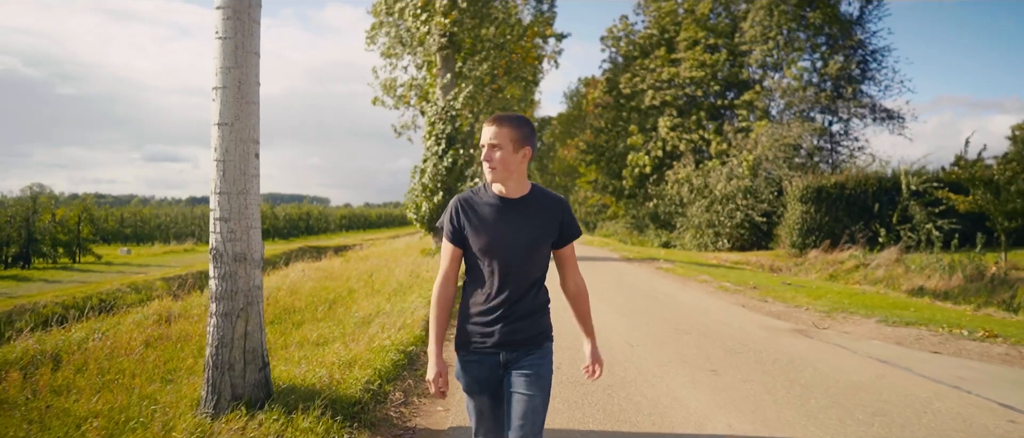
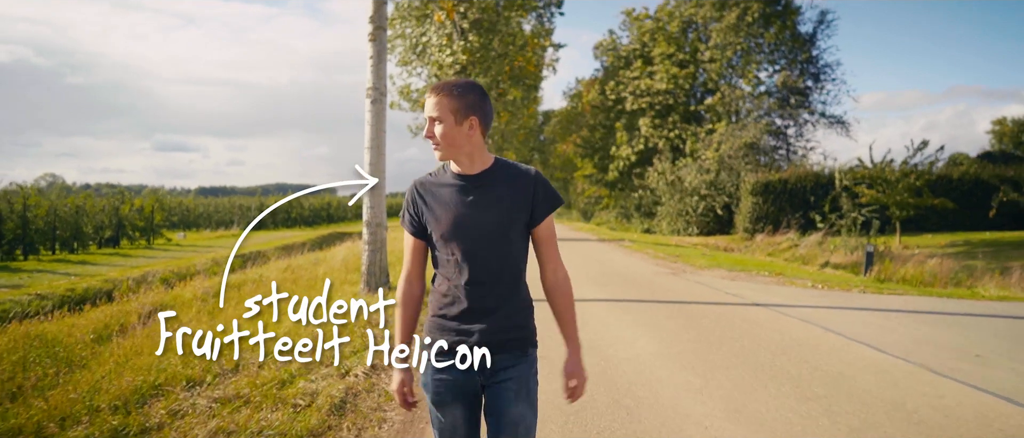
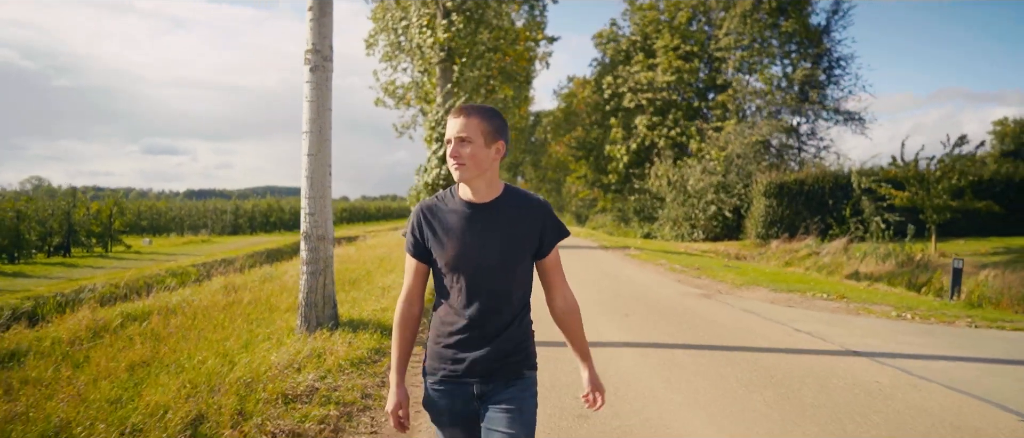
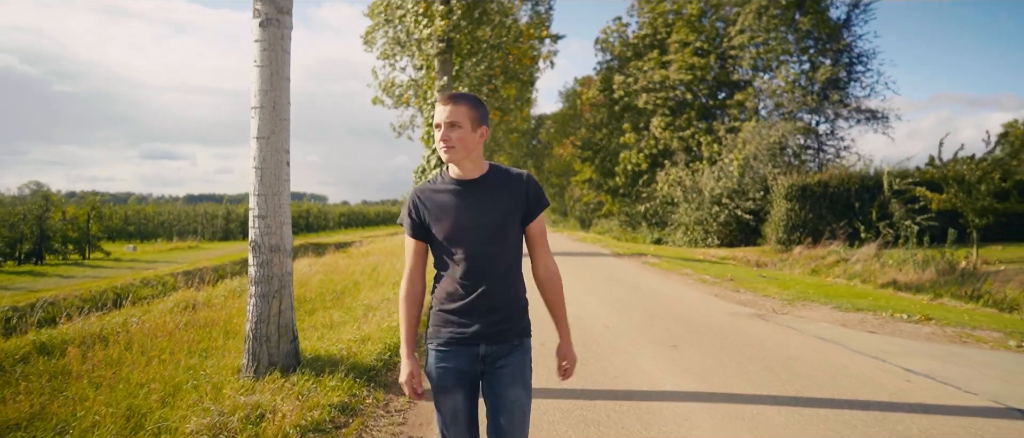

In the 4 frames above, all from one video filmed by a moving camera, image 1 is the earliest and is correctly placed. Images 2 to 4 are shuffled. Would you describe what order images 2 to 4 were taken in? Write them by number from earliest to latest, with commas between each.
4, 3, 2
